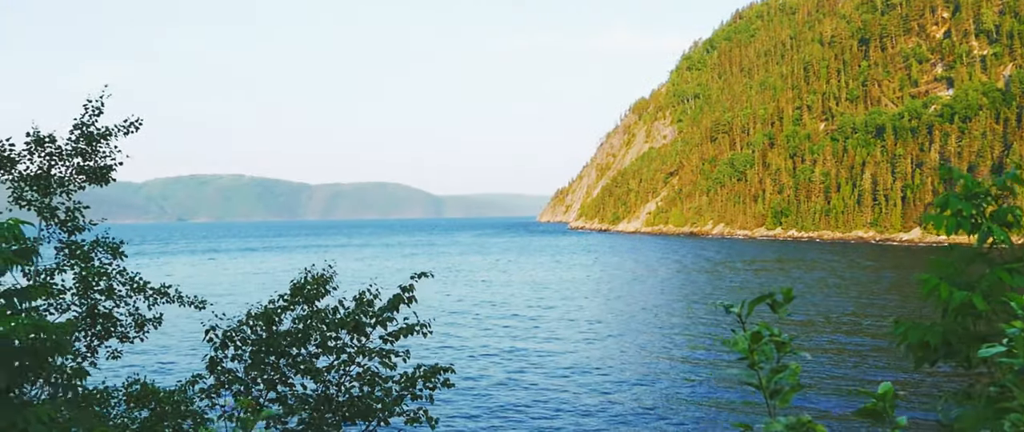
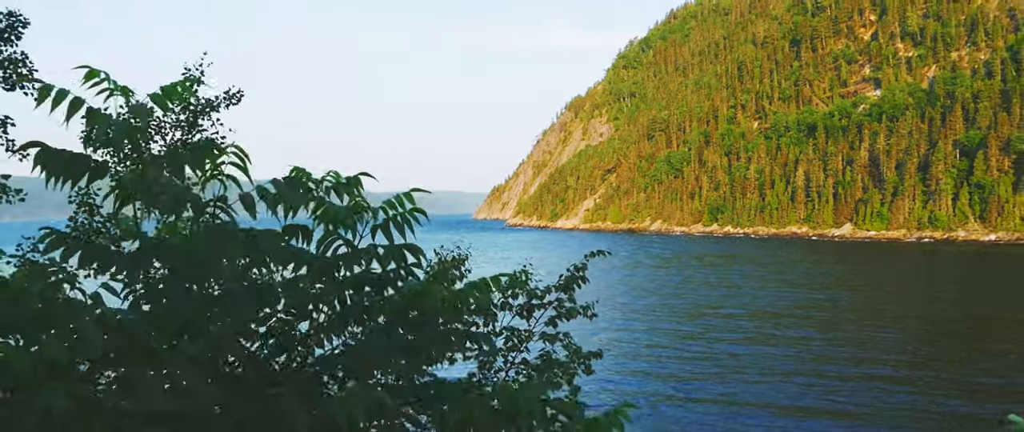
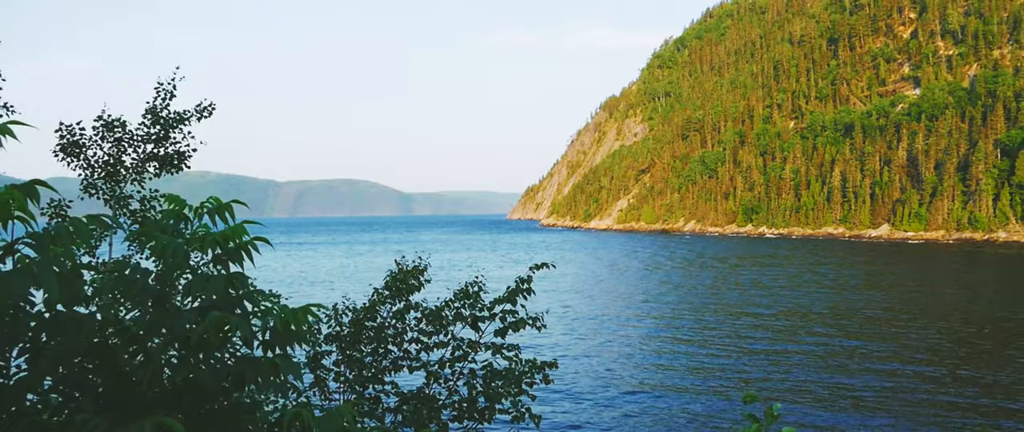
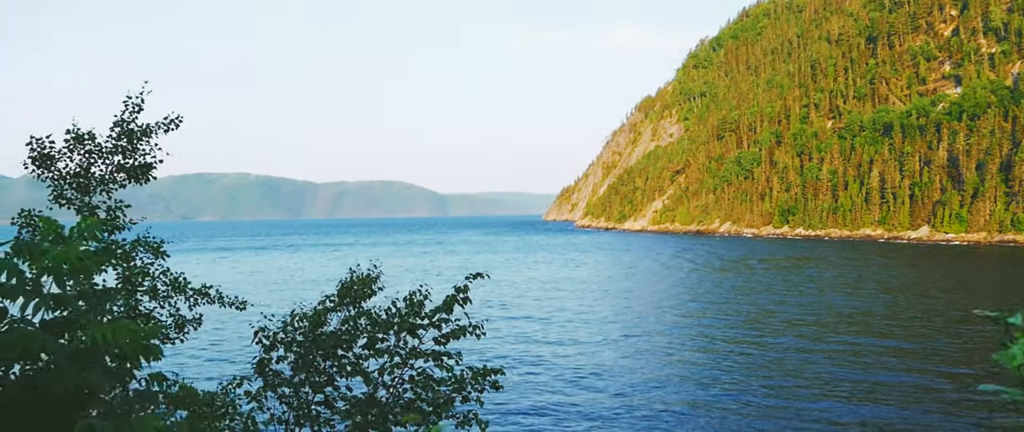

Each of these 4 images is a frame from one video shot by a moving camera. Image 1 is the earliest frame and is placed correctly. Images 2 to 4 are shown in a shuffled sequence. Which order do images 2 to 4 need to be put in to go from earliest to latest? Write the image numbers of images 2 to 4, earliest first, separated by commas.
4, 3, 2
